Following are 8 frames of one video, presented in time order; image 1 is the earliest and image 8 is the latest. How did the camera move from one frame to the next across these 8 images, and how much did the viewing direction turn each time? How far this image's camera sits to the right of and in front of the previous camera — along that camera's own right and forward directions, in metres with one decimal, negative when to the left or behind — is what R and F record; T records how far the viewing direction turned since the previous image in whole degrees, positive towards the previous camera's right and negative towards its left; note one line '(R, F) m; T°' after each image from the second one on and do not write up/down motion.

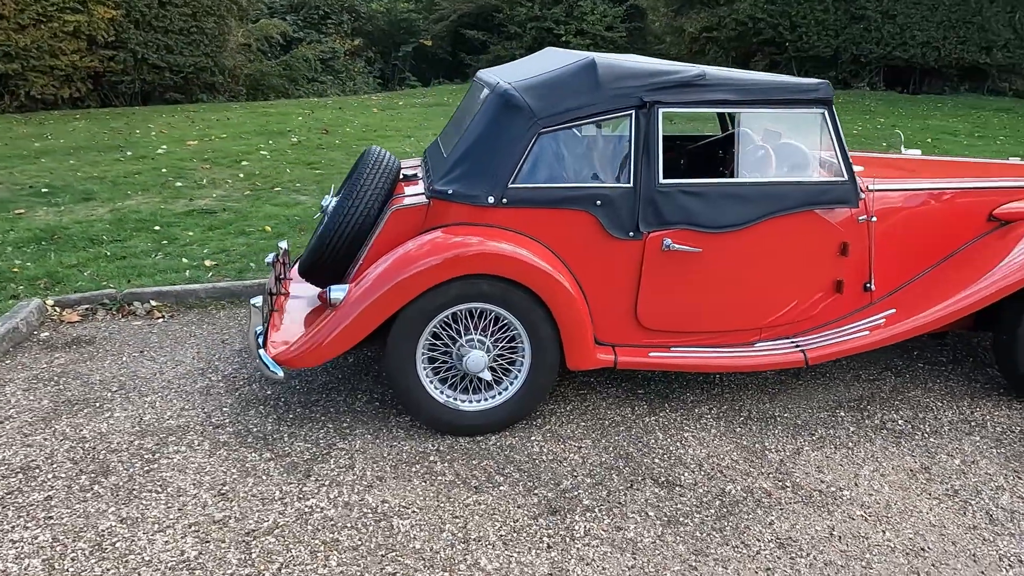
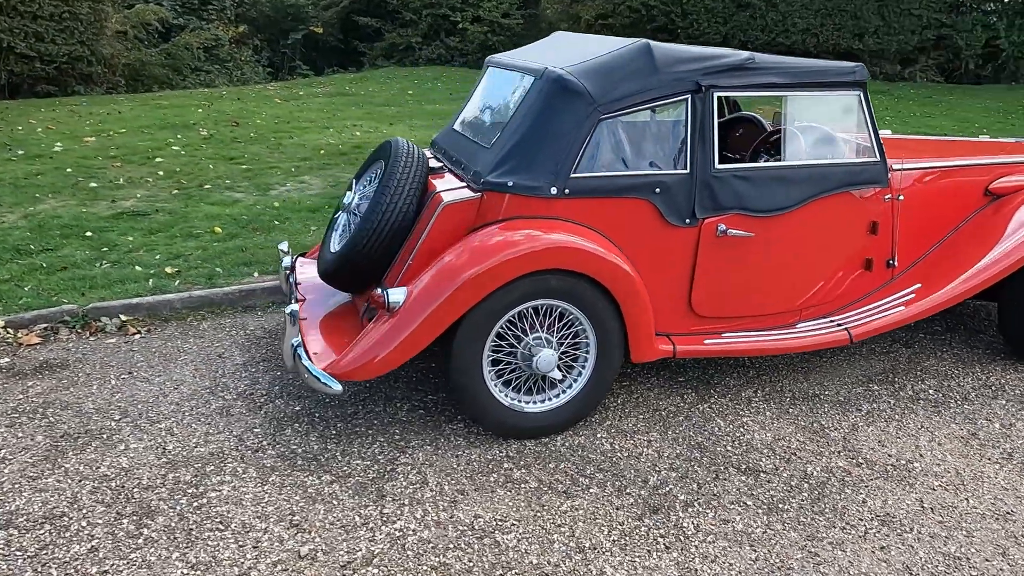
(-0.8, +0.2) m; +9°
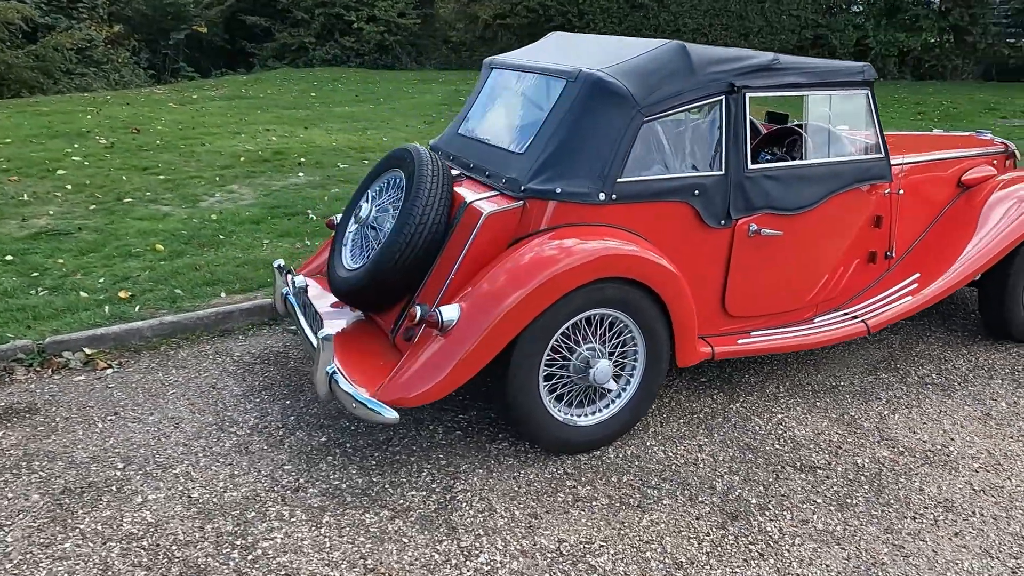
(-0.7, +0.2) m; +8°
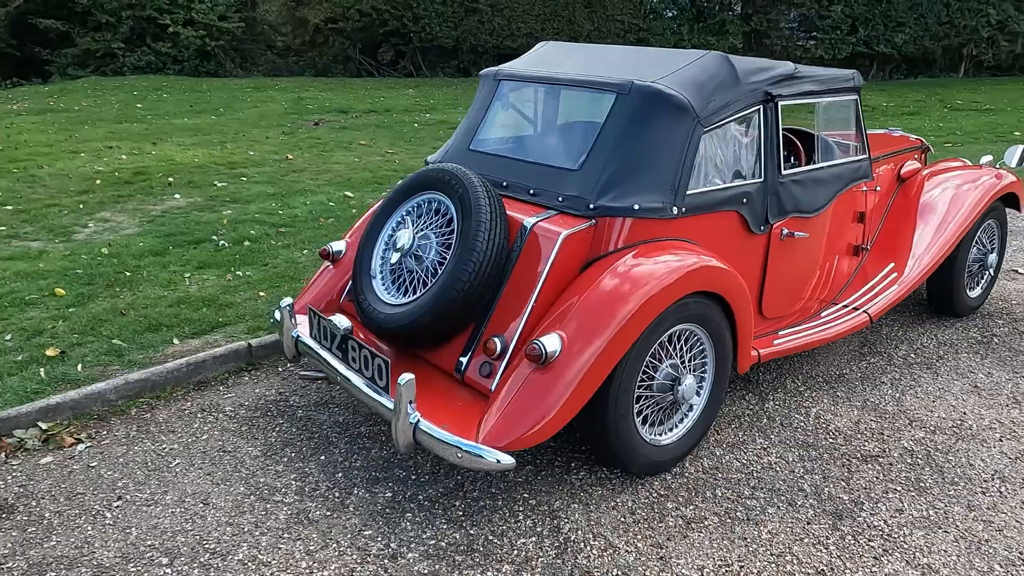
(-1.0, +0.3) m; +13°
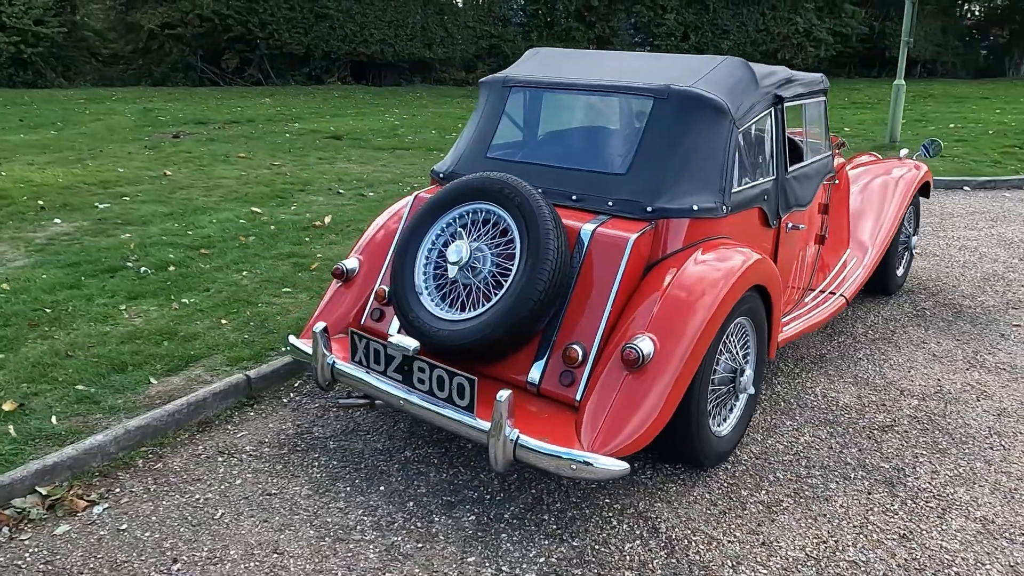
(-0.9, +0.1) m; +12°
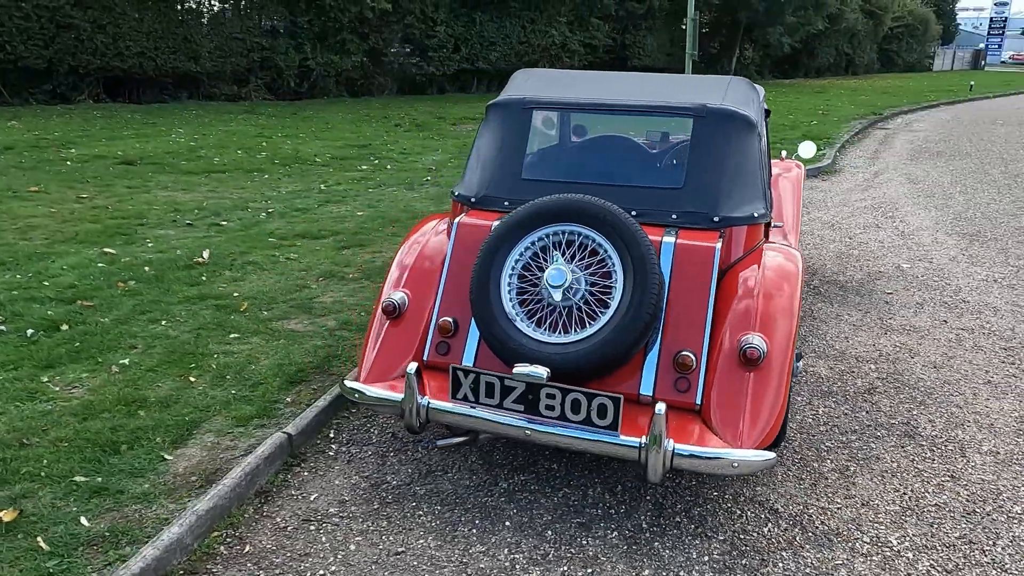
(-1.4, +0.2) m; +18°
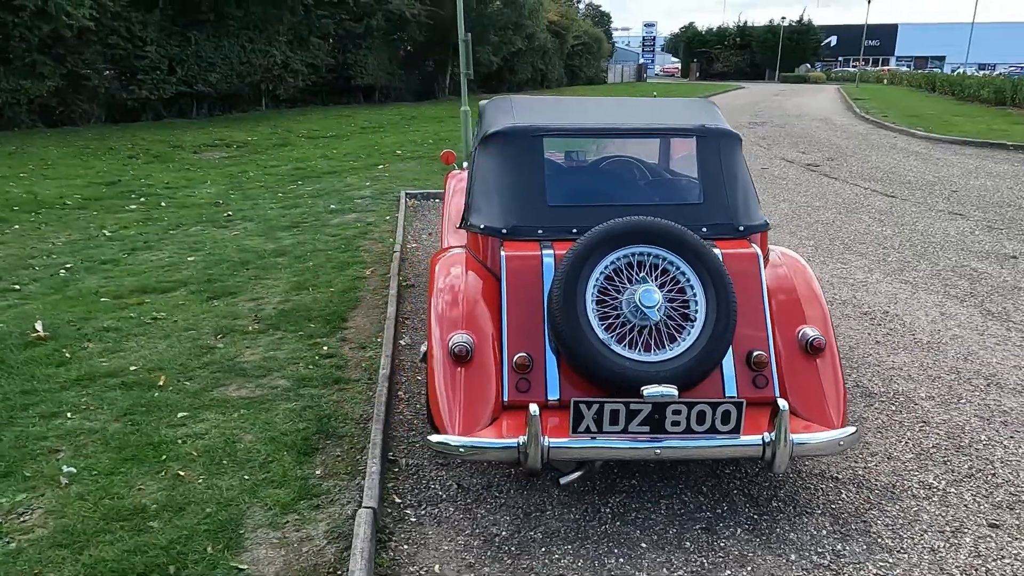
(-1.5, +0.3) m; +21°
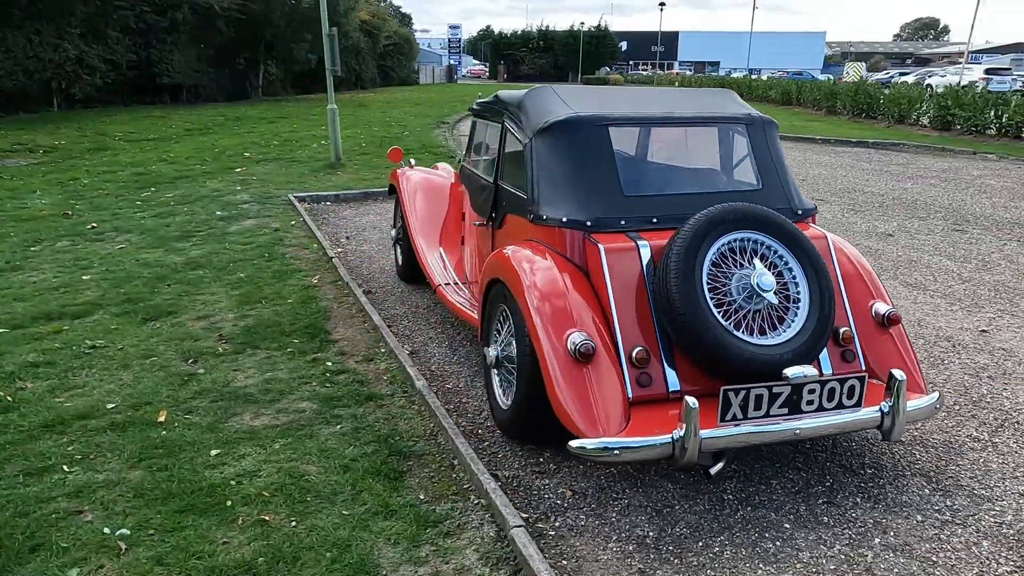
(-1.3, +0.3) m; +14°
